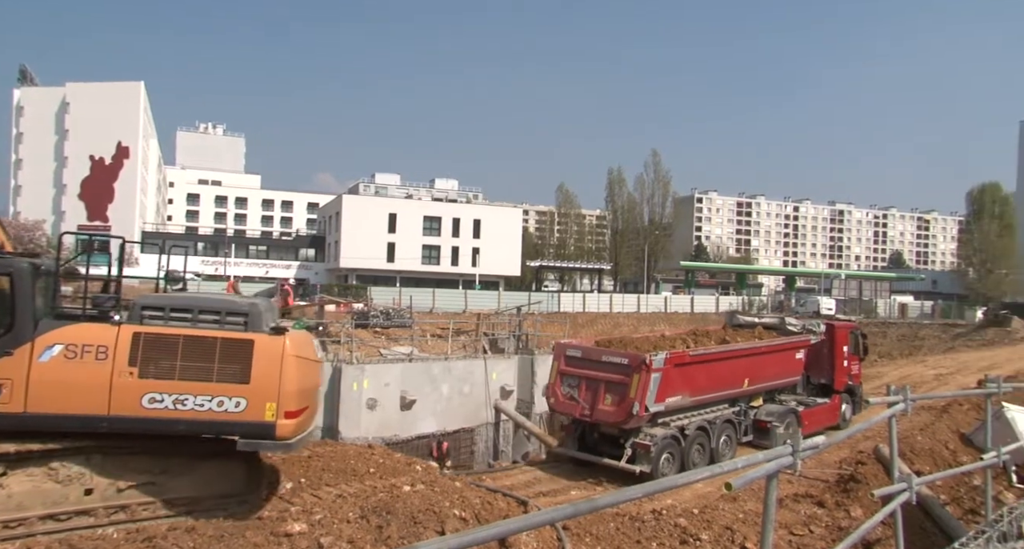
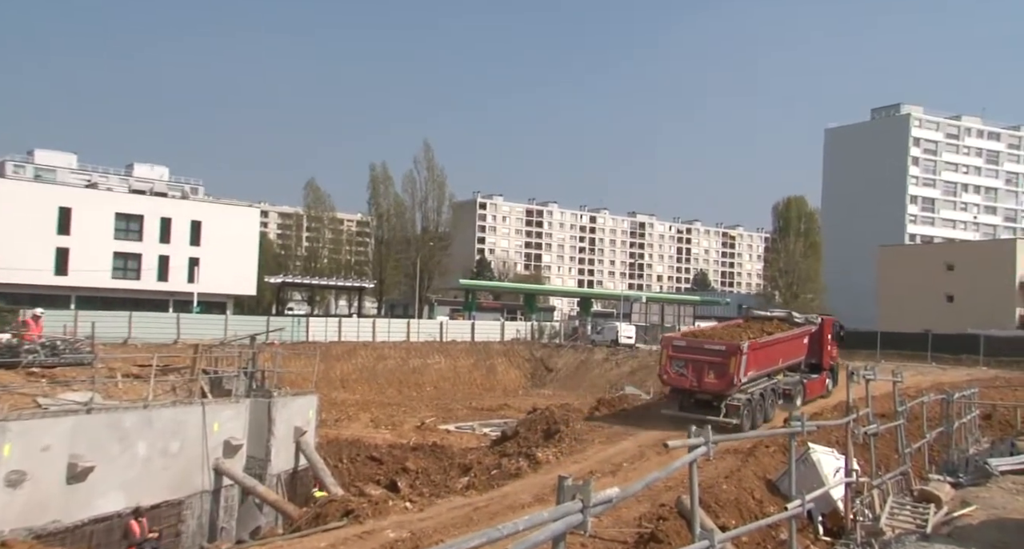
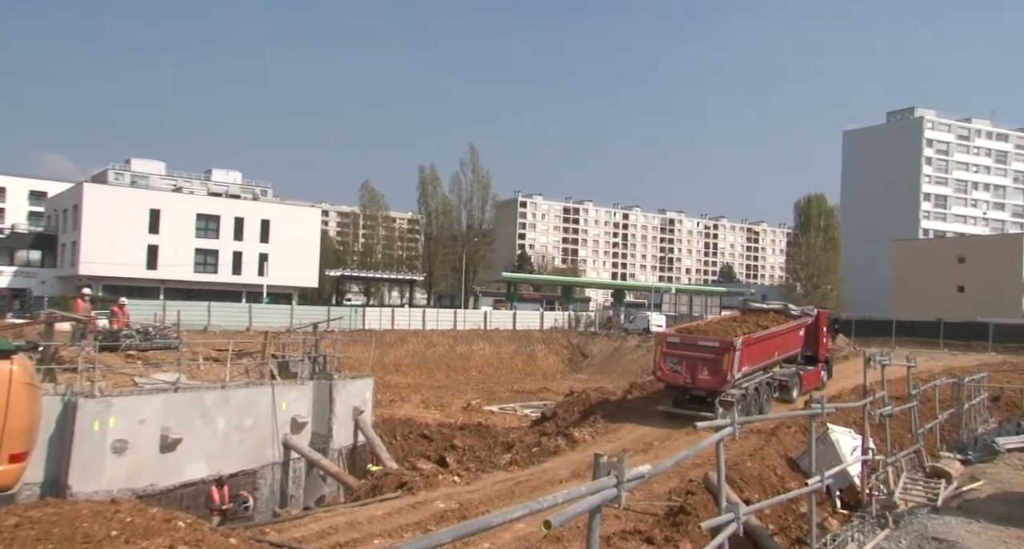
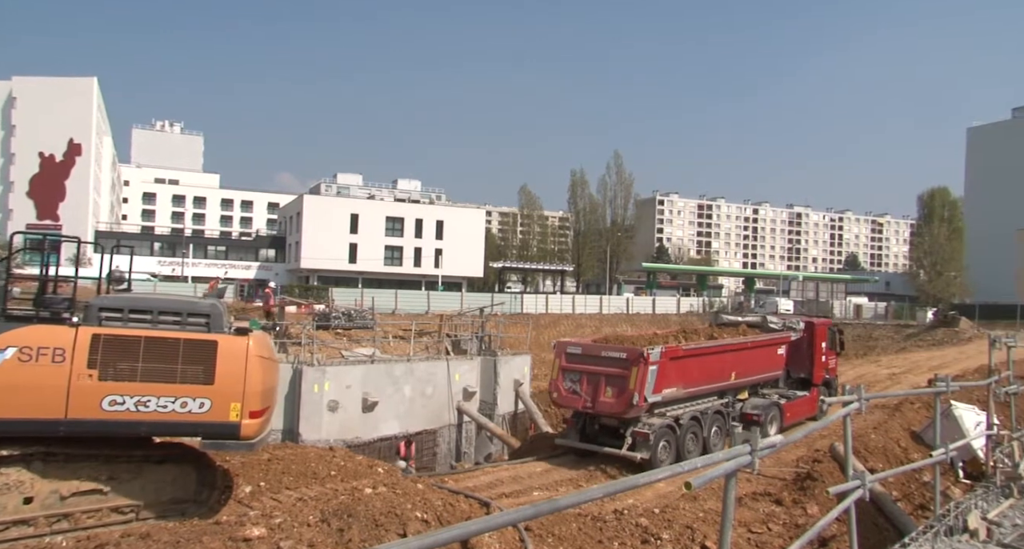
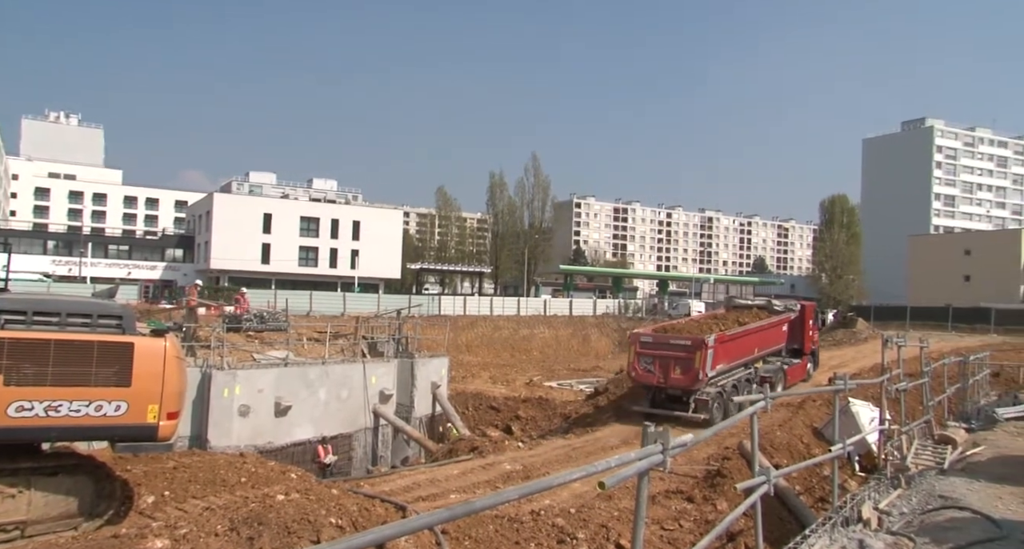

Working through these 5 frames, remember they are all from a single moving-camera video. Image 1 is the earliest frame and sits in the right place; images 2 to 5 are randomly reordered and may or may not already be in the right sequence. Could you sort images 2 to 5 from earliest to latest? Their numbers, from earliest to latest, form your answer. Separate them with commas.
4, 5, 3, 2
